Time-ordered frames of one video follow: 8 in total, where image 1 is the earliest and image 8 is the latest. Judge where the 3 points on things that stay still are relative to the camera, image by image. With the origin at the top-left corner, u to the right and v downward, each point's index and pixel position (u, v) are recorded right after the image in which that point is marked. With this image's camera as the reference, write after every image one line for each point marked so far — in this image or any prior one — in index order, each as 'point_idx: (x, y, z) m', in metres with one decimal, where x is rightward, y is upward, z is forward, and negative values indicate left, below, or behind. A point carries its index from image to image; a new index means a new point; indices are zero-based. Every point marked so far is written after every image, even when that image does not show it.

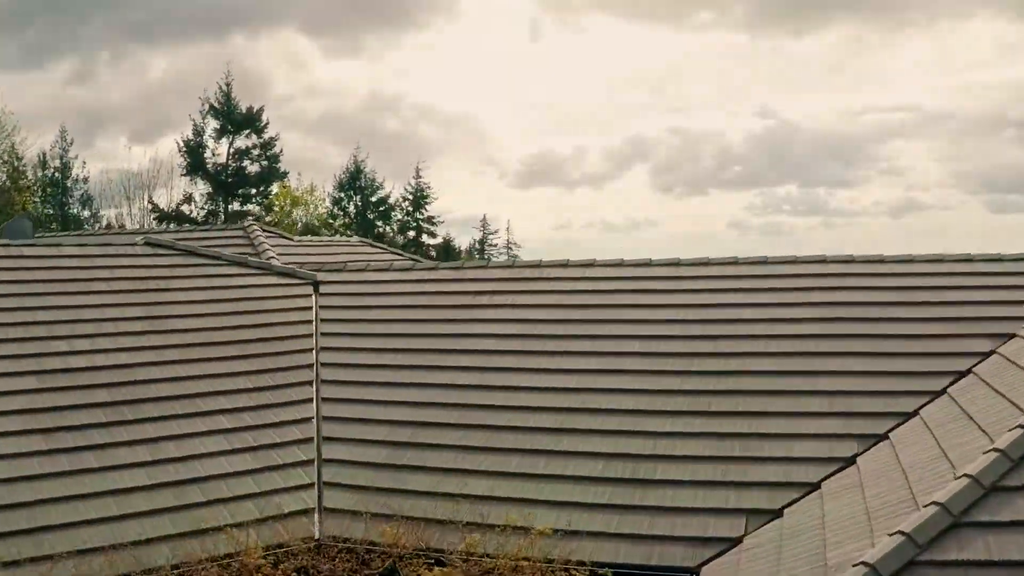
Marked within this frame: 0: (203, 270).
0: (-3.4, +0.2, +8.7) m
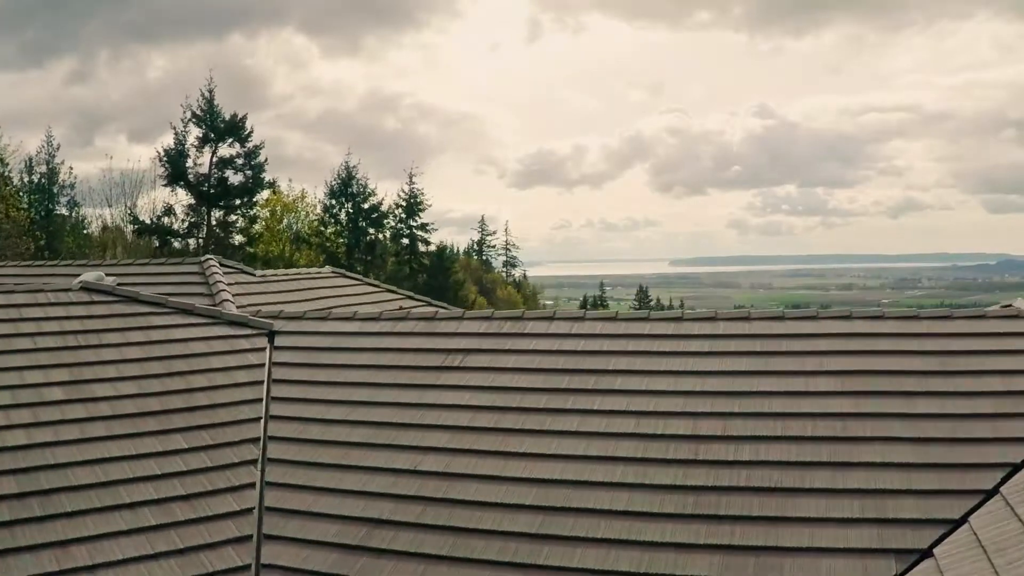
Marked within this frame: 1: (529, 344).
0: (-3.6, -0.3, +7.8) m
1: (+0.1, -0.5, +6.9) m
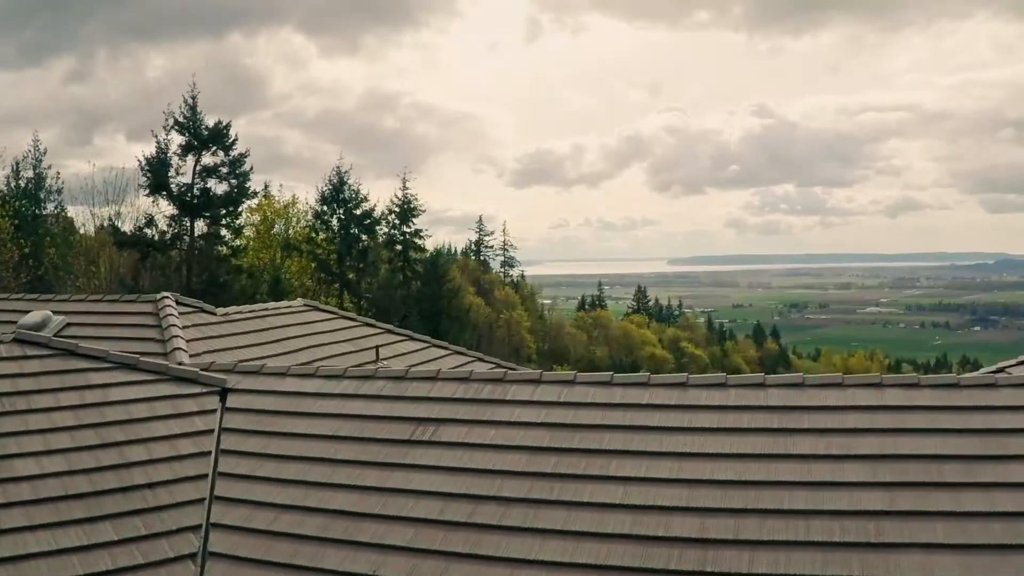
0: (-3.8, -0.8, +6.9) m
1: (0.0, -1.0, +6.1) m
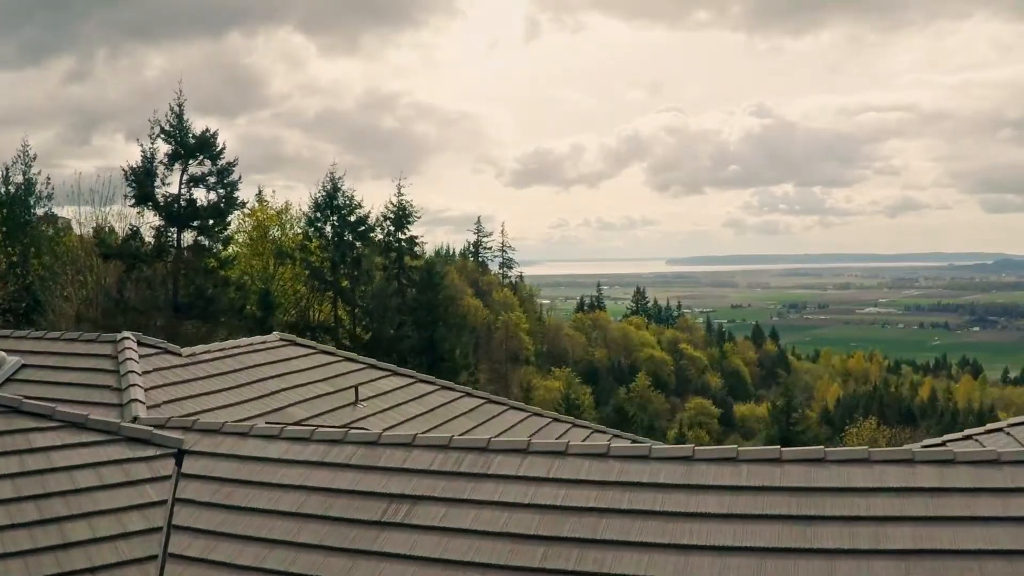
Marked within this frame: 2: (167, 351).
0: (-3.9, -1.2, +6.2) m
1: (-0.1, -1.4, +5.4) m
2: (-3.7, -0.7, +8.5) m
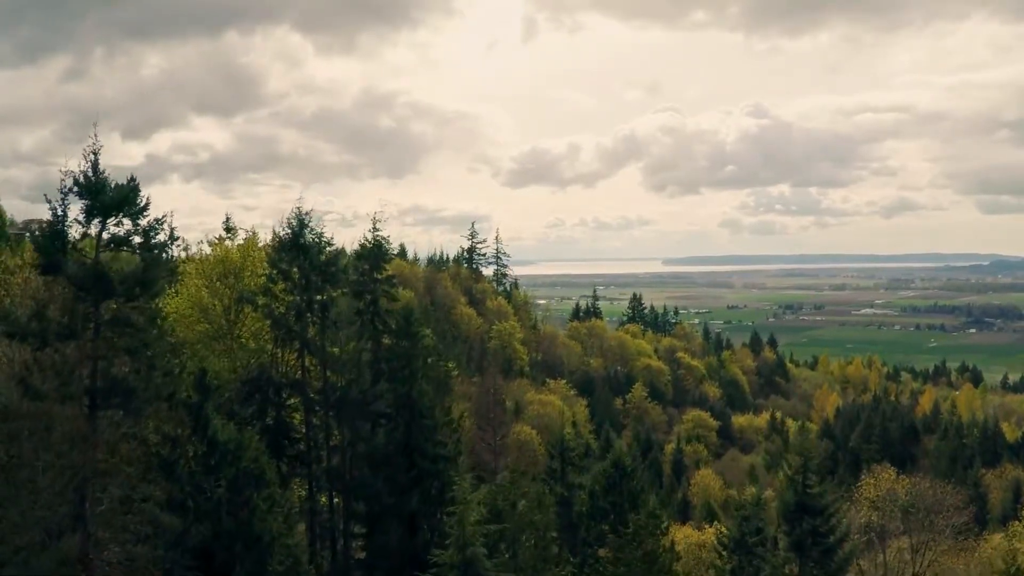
0: (-4.4, -3.4, +2.5) m
1: (-0.6, -3.6, +1.7) m
2: (-4.2, -2.9, +4.7) m
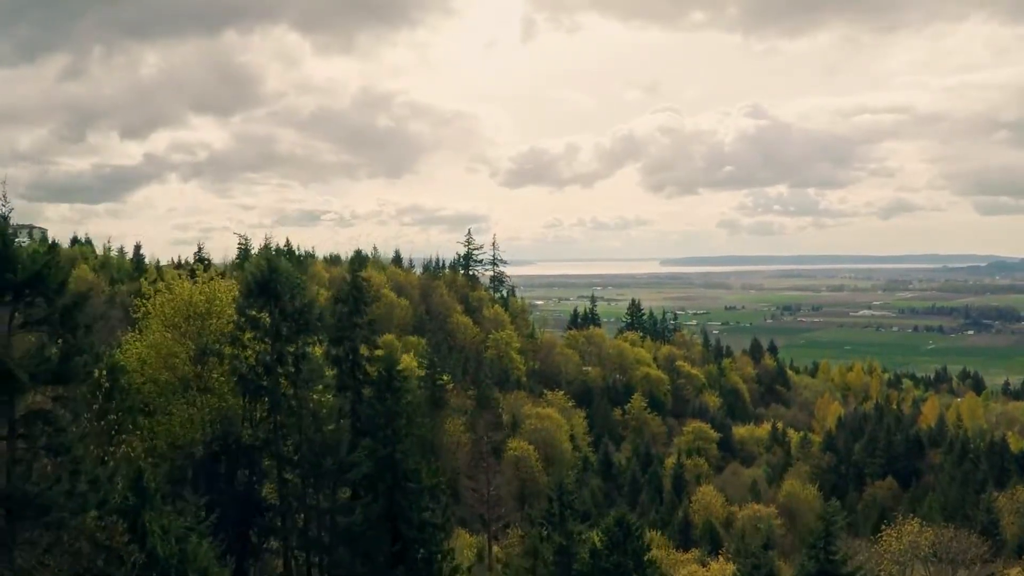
0: (-4.6, -5.4, -0.7) m
1: (-0.8, -5.5, -1.5) m
2: (-4.4, -4.8, +1.5) m
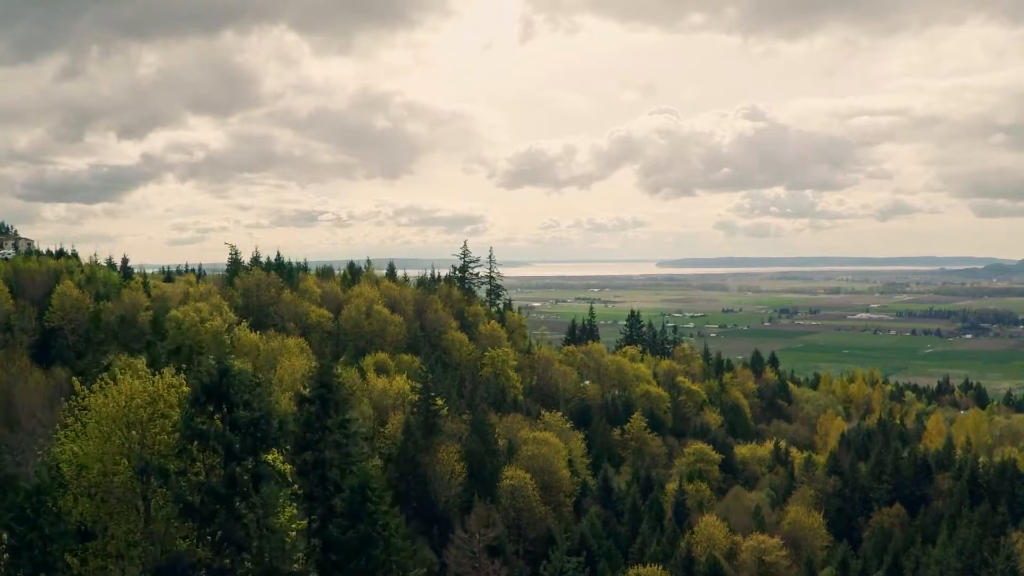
0: (-4.7, -8.8, -5.2) m
1: (-0.9, -9.0, -6.0) m
2: (-4.5, -8.2, -3.0) m
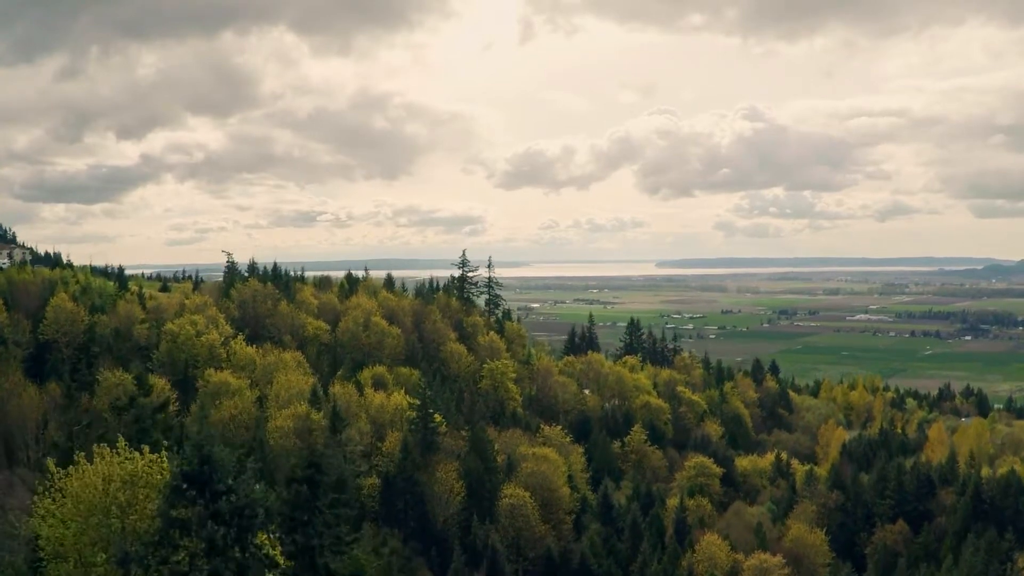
0: (-4.7, -11.2, -6.7) m
1: (-0.9, -11.4, -7.5) m
2: (-4.5, -10.7, -4.5) m
